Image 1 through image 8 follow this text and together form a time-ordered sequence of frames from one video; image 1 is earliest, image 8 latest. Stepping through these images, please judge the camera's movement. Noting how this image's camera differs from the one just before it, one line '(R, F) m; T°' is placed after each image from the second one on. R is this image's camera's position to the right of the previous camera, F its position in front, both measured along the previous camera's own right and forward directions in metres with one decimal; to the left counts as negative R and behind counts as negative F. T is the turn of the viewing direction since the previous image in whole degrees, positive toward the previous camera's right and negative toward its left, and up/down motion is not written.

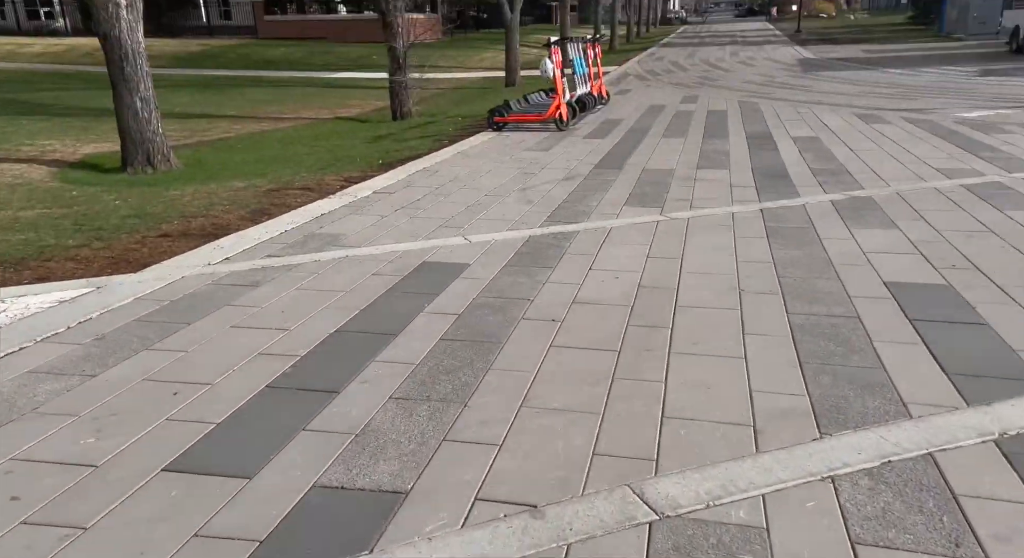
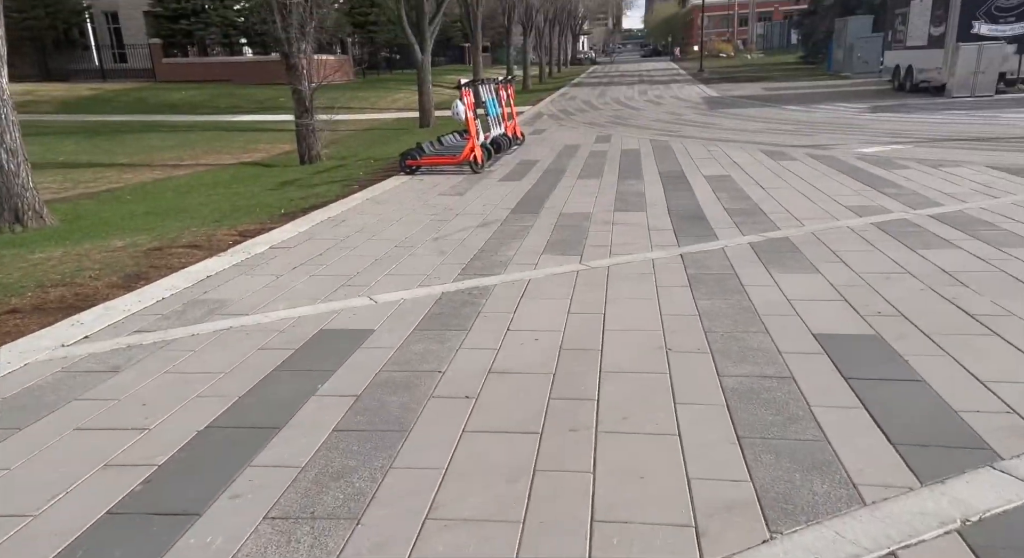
(+0.1, +0.3) m; +6°
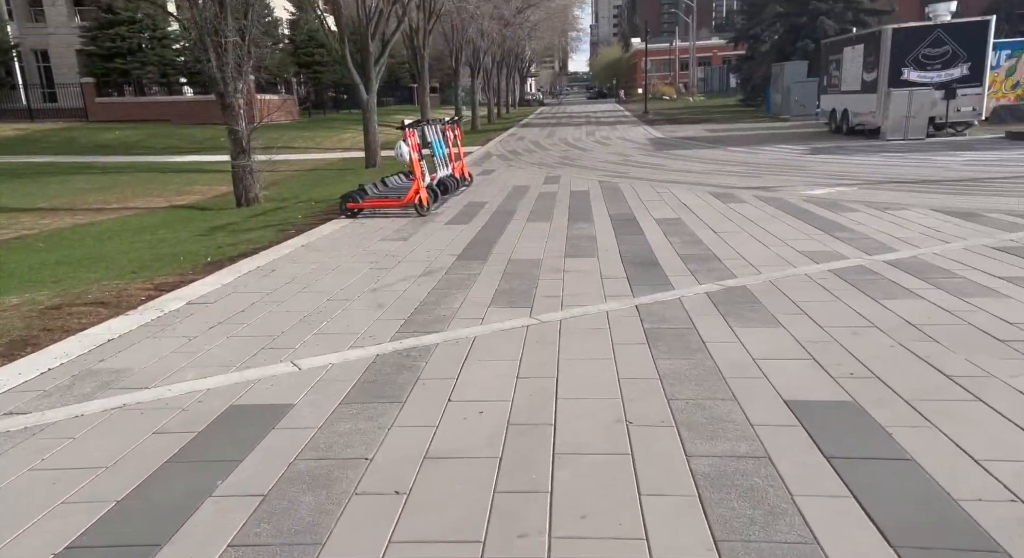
(0.0, +0.4) m; +4°
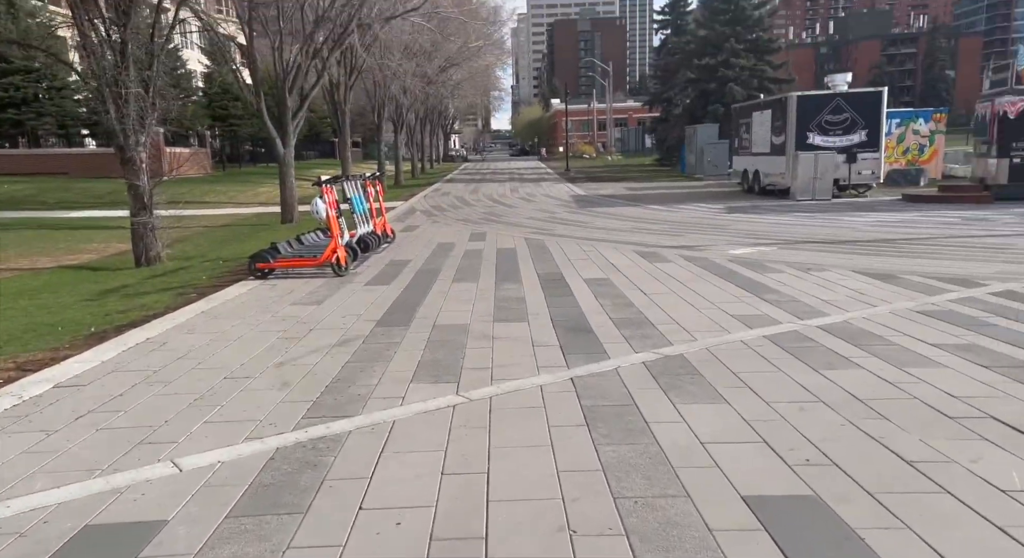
(0.0, +0.4) m; +5°
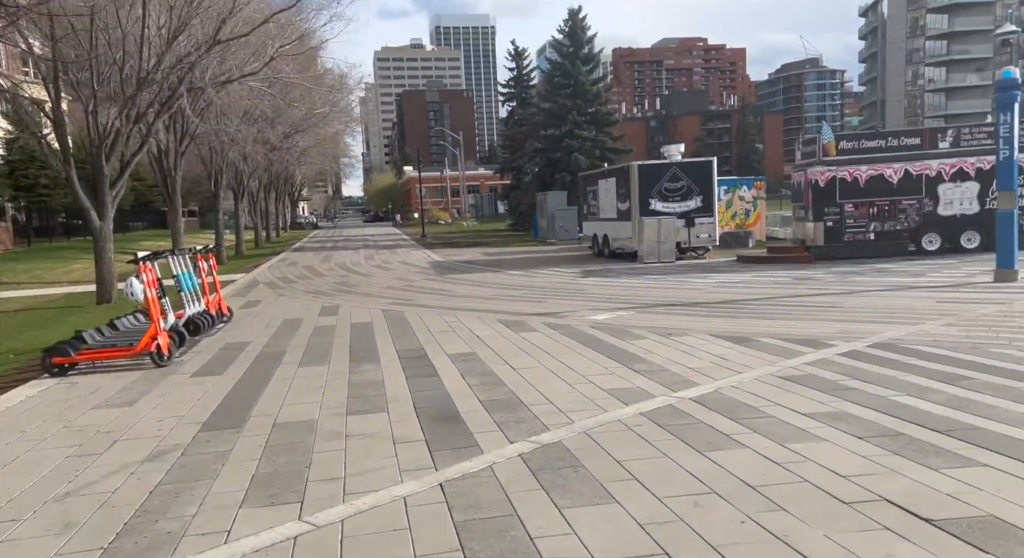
(0.0, +0.7) m; +10°
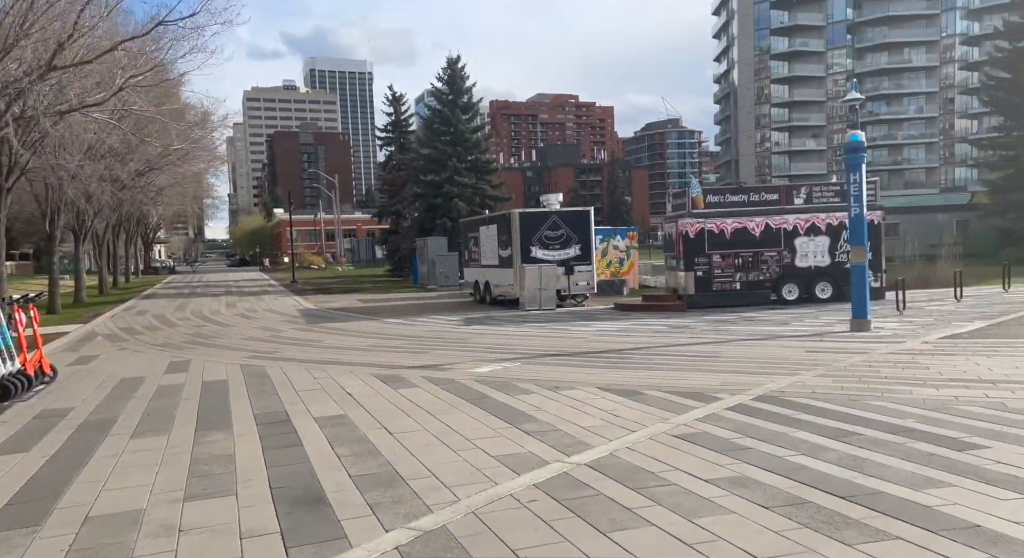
(0.0, +0.7) m; +9°
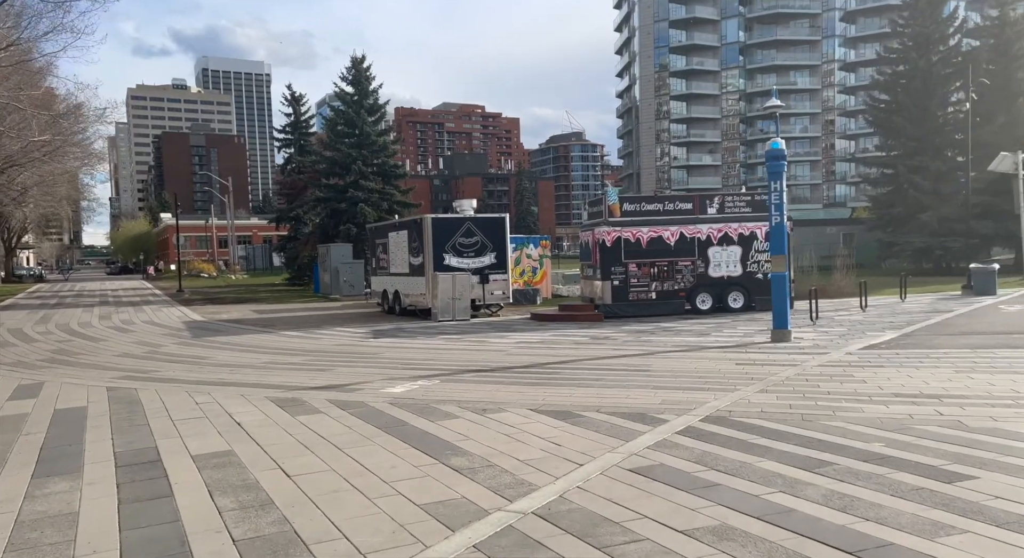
(-0.2, +1.2) m; +7°
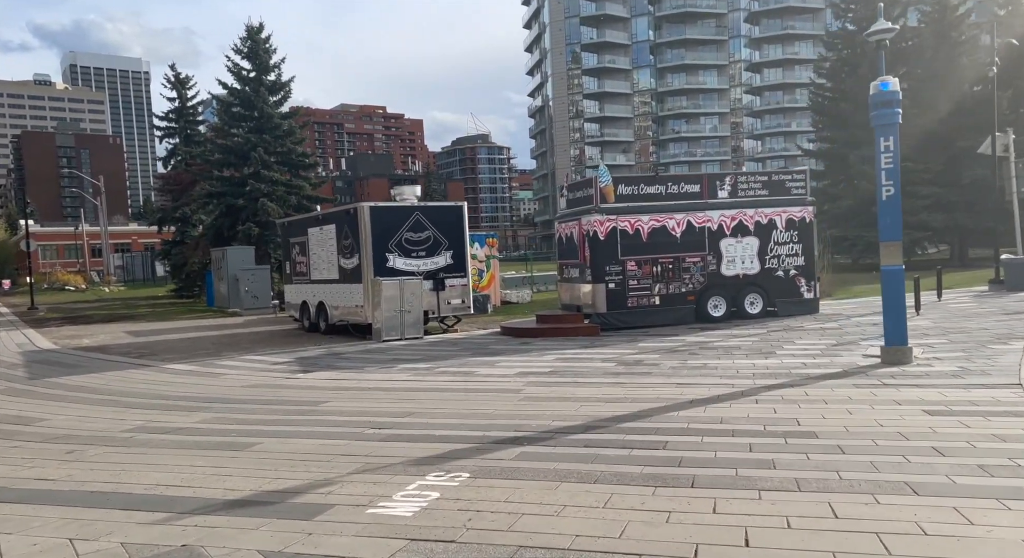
(-1.5, +5.8) m; +7°
